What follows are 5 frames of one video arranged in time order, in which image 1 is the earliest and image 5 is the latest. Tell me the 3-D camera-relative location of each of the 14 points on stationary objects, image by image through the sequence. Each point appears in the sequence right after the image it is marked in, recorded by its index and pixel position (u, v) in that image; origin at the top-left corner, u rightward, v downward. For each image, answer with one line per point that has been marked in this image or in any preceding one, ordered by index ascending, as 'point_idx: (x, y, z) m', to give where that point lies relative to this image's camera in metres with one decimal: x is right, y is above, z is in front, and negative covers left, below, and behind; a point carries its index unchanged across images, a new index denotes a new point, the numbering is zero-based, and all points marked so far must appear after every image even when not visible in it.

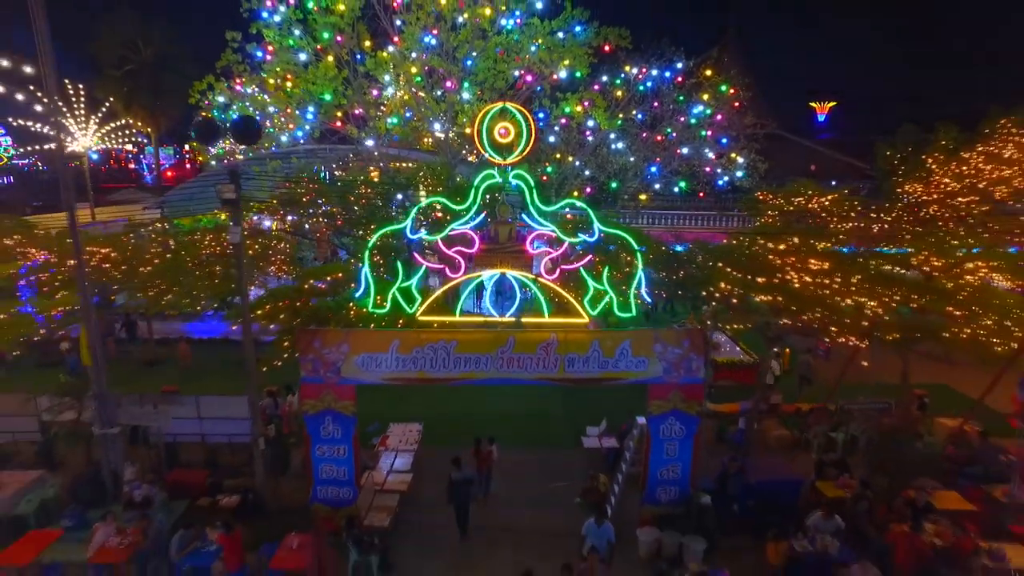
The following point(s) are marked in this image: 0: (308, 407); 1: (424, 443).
0: (-2.8, -1.6, +7.5) m
1: (-1.5, -2.8, +9.6) m
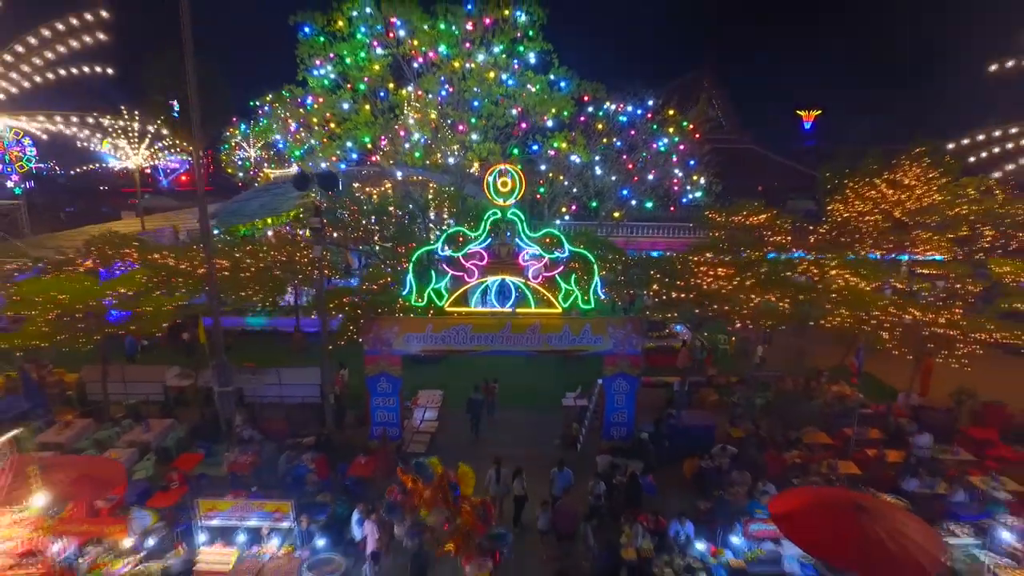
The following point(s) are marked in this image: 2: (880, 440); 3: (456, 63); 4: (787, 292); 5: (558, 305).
0: (-2.9, -1.6, +10.7) m
1: (-1.6, -2.8, +12.8) m
2: (+7.5, -3.1, +10.7) m
3: (-1.7, +6.8, +16.0) m
4: (+6.0, -0.1, +11.6) m
5: (+0.9, -0.3, +10.4) m
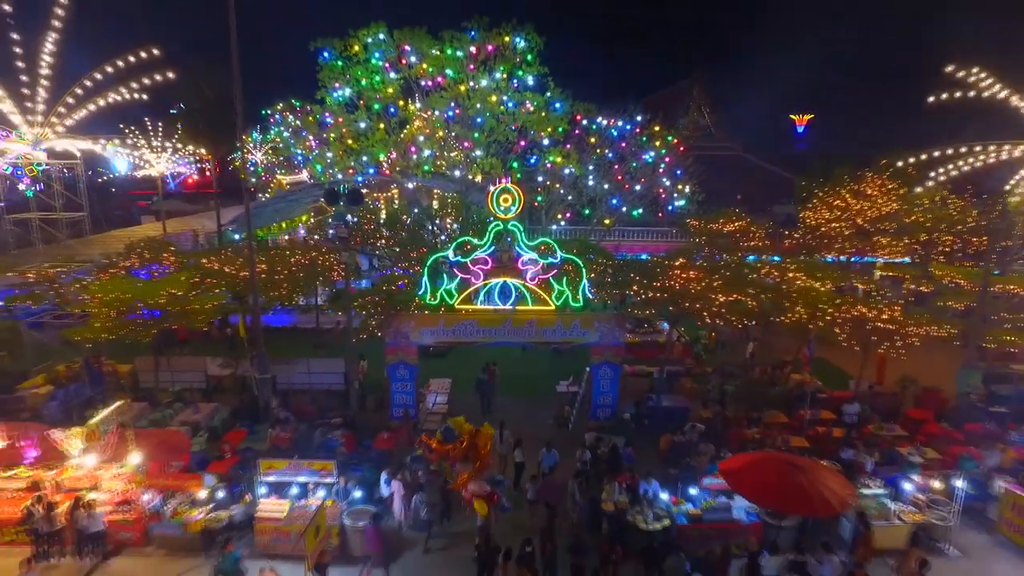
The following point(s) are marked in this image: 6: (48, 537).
0: (-2.9, -1.7, +12.5) m
1: (-1.6, -2.8, +14.6) m
2: (+7.5, -3.1, +12.4) m
3: (-1.7, +6.7, +17.7) m
4: (+6.0, -0.1, +13.3) m
5: (+0.9, -0.3, +12.1) m
6: (-7.3, -4.0, +8.4) m
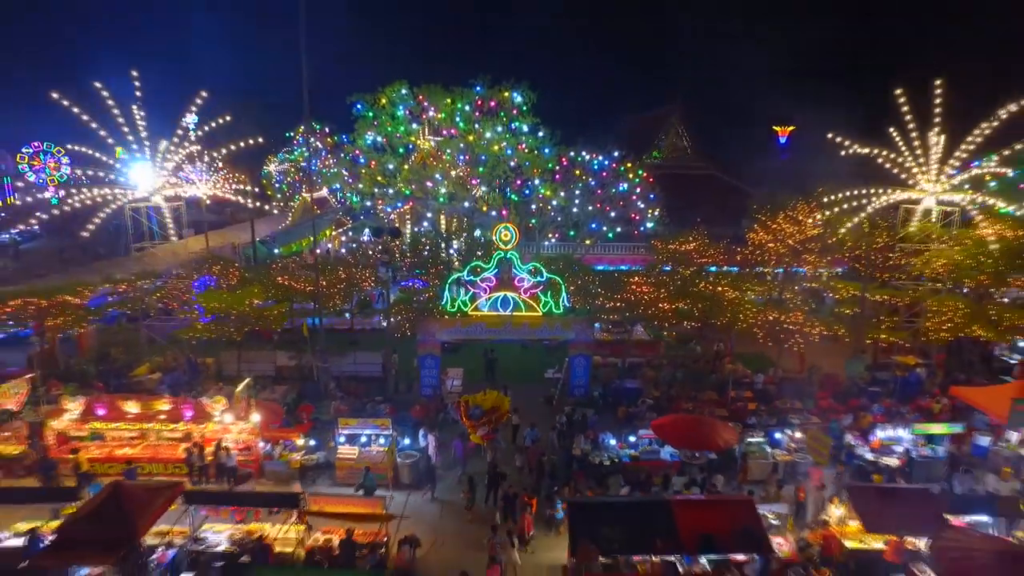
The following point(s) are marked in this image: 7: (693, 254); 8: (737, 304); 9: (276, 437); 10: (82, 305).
0: (-2.9, -2.0, +16.6) m
1: (-1.6, -3.2, +18.7) m
2: (+7.5, -3.4, +16.6) m
3: (-1.8, +6.4, +21.9) m
4: (+6.0, -0.4, +17.5) m
5: (+0.9, -0.7, +16.3) m
6: (-7.4, -4.3, +12.6) m
7: (+6.6, +1.3, +19.1) m
8: (+7.4, -0.5, +17.5) m
9: (-6.0, -3.8, +13.4) m
10: (-14.6, -0.6, +17.9) m
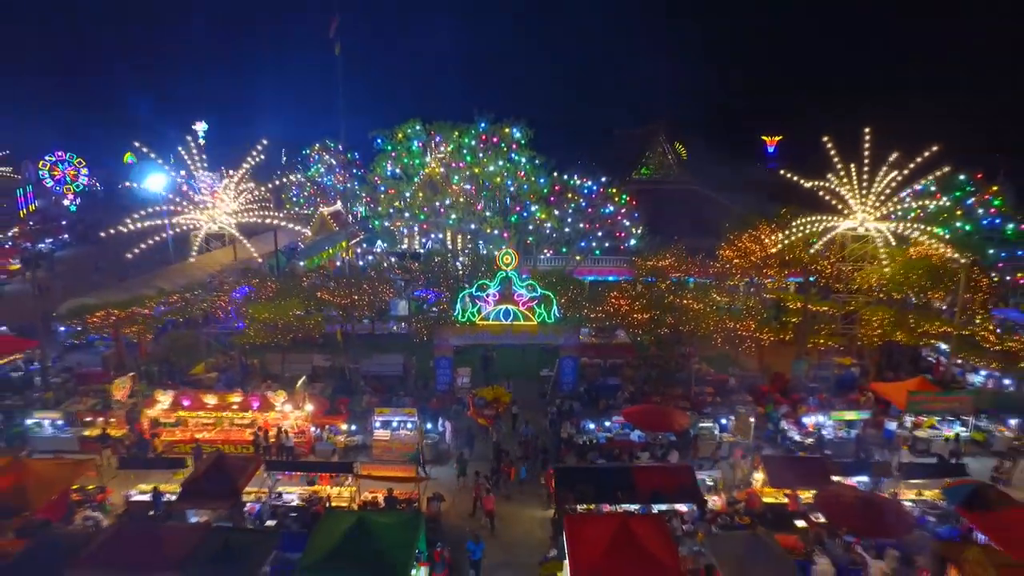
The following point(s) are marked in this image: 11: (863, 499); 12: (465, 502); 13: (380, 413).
0: (-2.9, -2.5, +19.9) m
1: (-1.6, -3.7, +22.1) m
2: (+7.5, -3.9, +20.0) m
3: (-1.8, +5.9, +25.2) m
4: (+6.0, -0.9, +20.8) m
5: (+0.9, -1.2, +19.6) m
6: (-7.4, -4.8, +15.9) m
7: (+6.5, +0.8, +22.4) m
8: (+7.4, -0.9, +20.8) m
9: (-6.0, -4.3, +16.7) m
10: (-14.6, -1.1, +21.2) m
11: (+7.6, -4.6, +11.5) m
12: (-1.2, -5.7, +14.2) m
13: (-4.2, -3.9, +16.4) m
